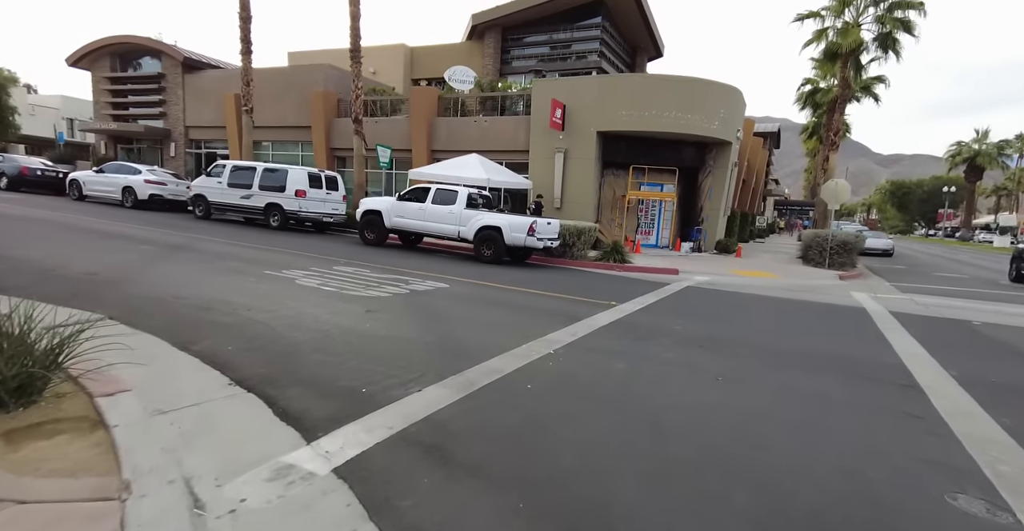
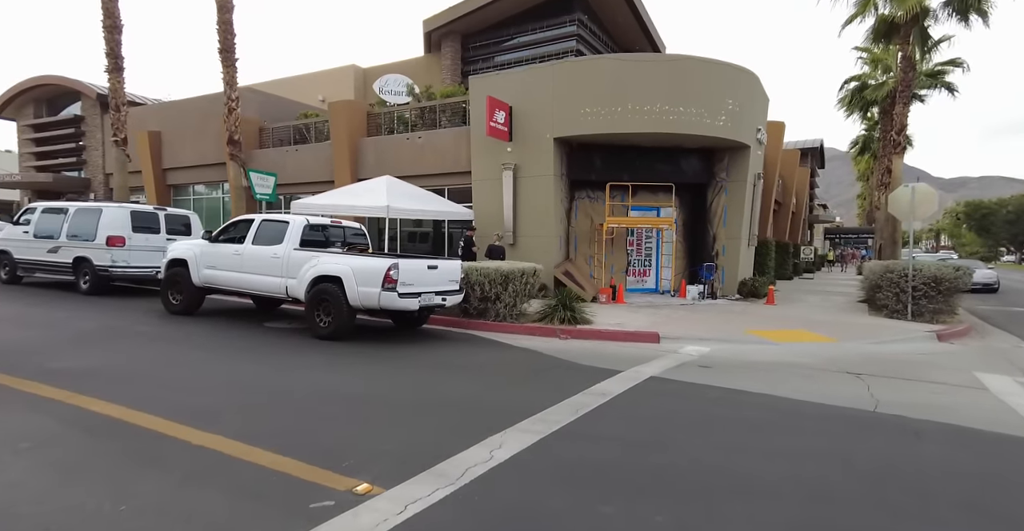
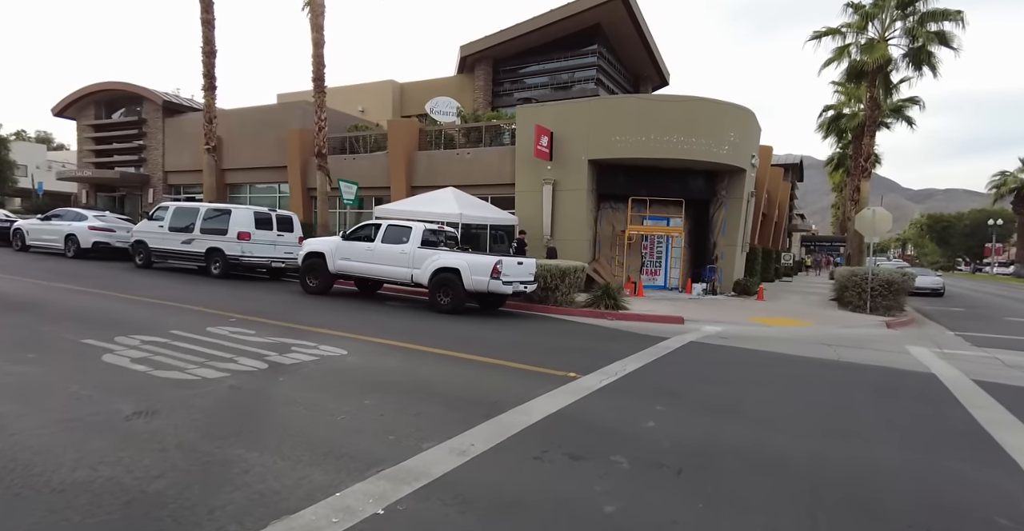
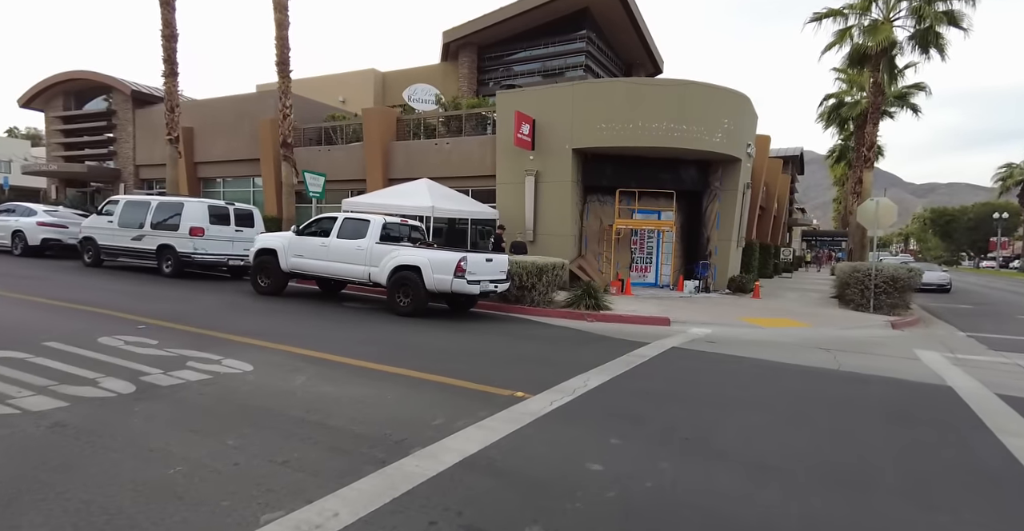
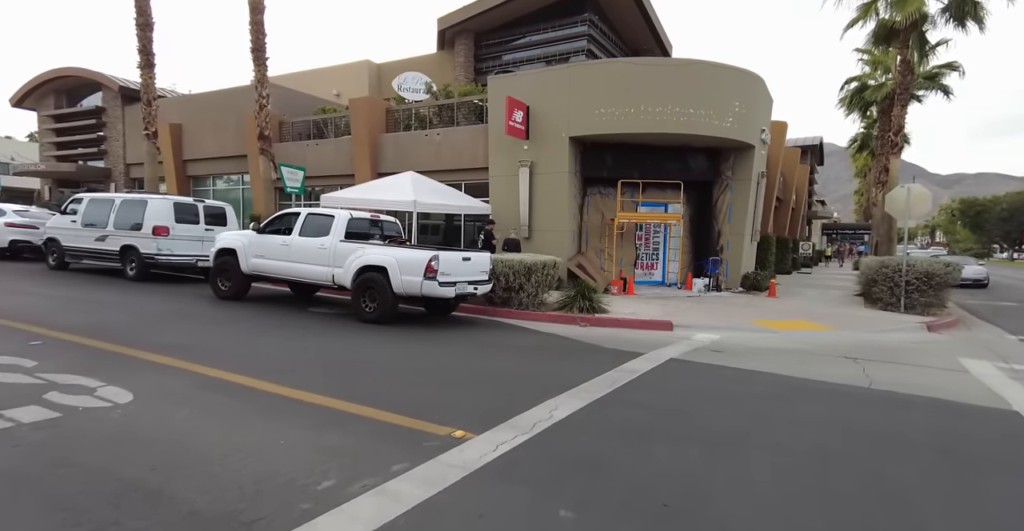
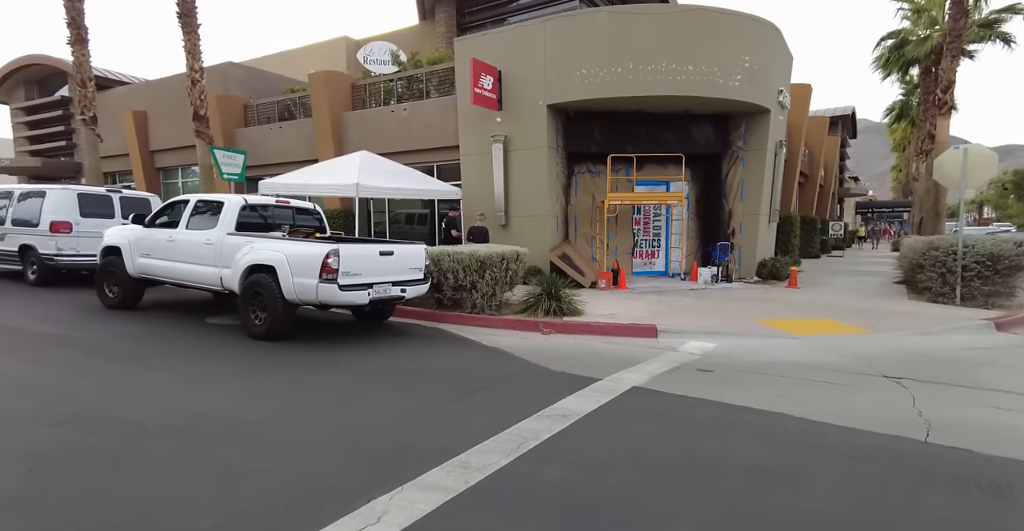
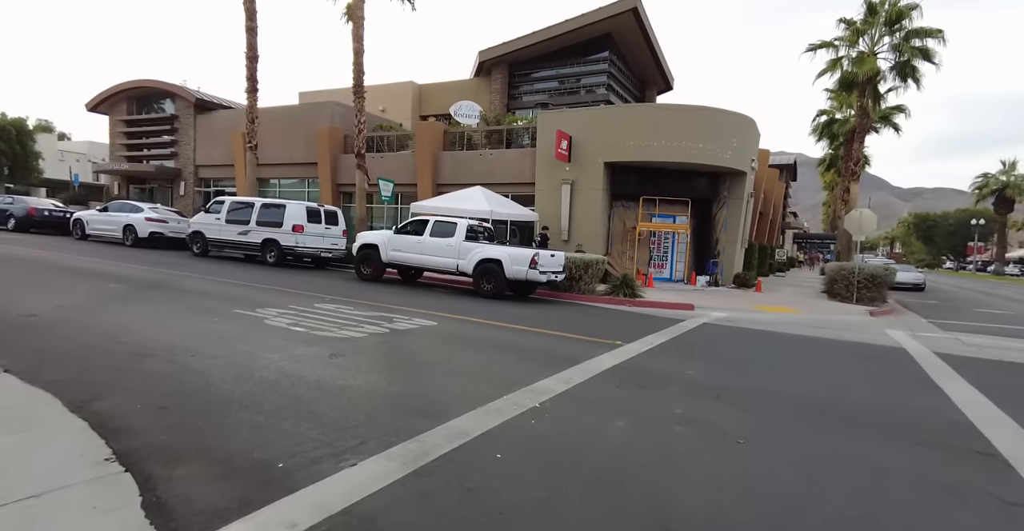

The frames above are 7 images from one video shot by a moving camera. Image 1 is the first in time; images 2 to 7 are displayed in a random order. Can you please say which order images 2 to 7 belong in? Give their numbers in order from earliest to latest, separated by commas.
7, 3, 4, 5, 2, 6
